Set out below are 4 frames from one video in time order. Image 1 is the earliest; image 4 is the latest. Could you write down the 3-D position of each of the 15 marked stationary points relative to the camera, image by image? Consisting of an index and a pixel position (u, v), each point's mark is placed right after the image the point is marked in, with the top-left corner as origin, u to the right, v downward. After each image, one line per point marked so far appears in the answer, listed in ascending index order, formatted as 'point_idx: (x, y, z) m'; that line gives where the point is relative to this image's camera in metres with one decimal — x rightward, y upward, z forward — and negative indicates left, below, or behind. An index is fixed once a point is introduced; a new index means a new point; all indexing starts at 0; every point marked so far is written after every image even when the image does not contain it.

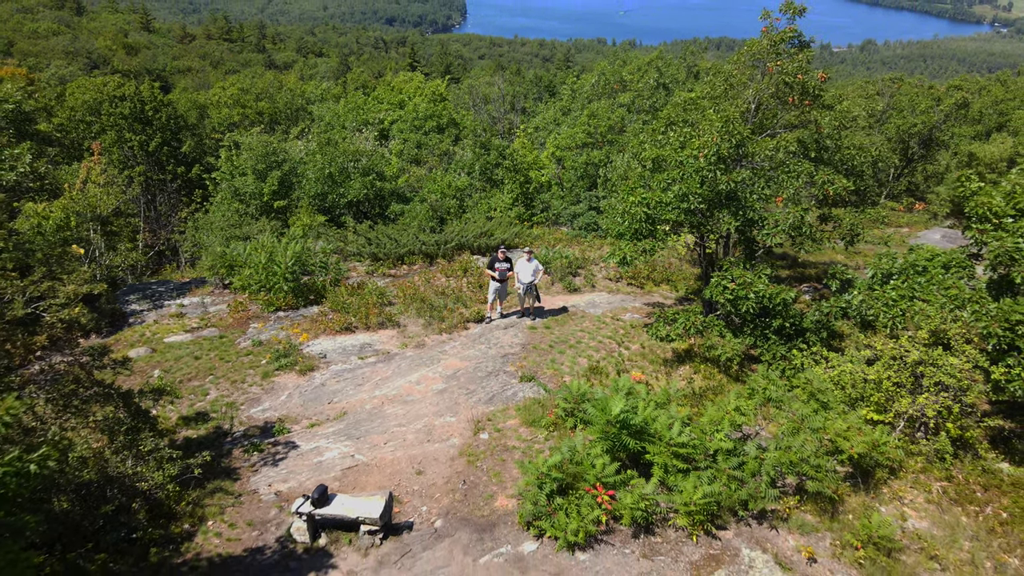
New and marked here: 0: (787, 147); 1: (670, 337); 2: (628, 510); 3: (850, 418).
0: (+5.8, +3.0, +9.8) m
1: (+2.8, -0.9, +8.1) m
2: (+1.3, -2.5, +5.3) m
3: (+4.4, -1.7, +6.1) m
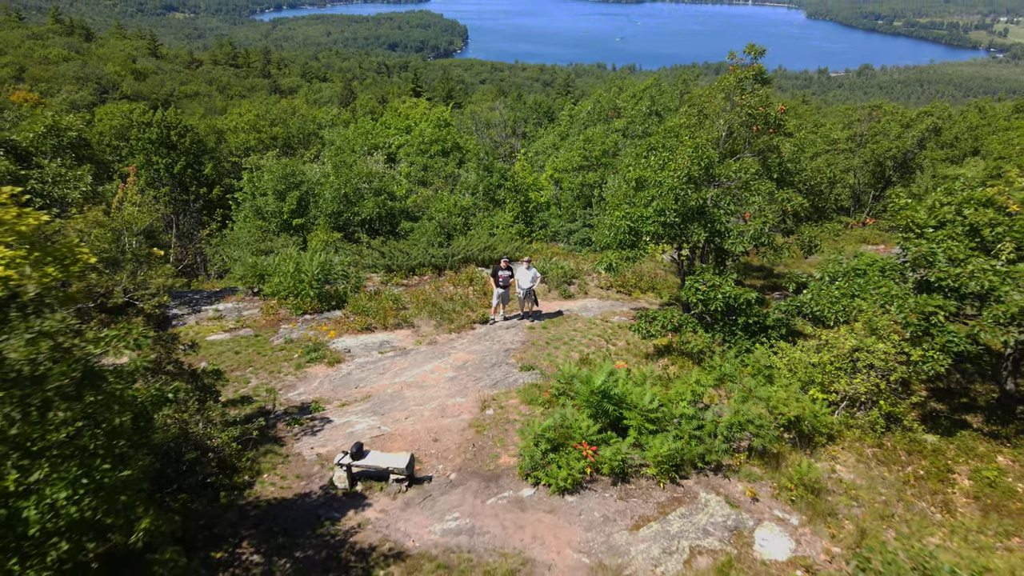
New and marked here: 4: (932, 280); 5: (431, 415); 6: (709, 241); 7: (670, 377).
0: (+5.8, +2.9, +11.2) m
1: (+2.8, -0.9, +9.3) m
2: (+1.3, -2.4, +6.5) m
3: (+4.5, -1.6, +7.3) m
4: (+7.1, +0.1, +7.8) m
5: (-1.4, -2.2, +8.0) m
6: (+4.2, +1.0, +10.0) m
7: (+2.8, -1.6, +8.2) m
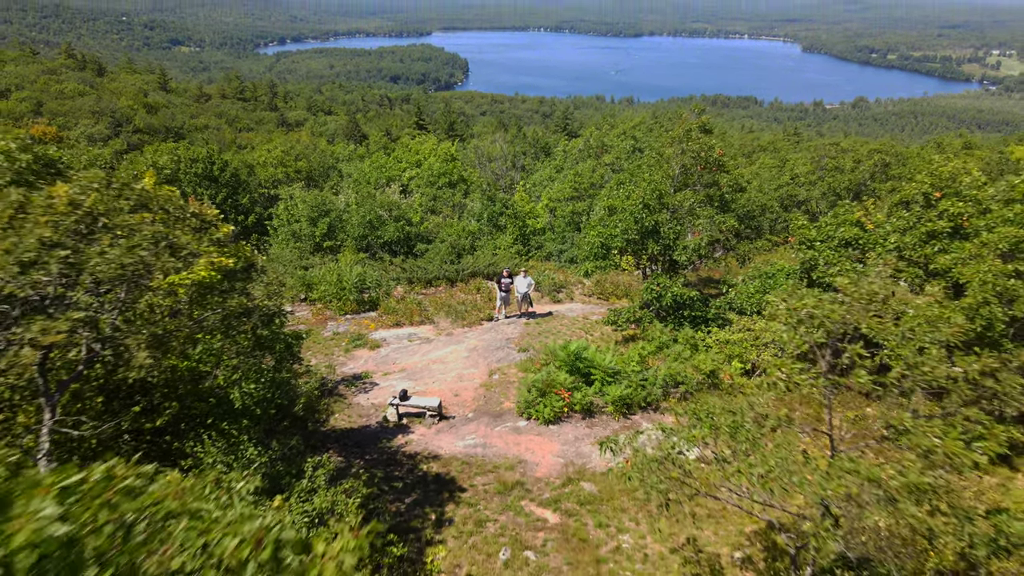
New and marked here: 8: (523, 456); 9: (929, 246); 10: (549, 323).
0: (+5.8, +2.7, +14.3) m
1: (+2.8, -0.9, +12.2) m
2: (+1.3, -2.3, +9.2) m
3: (+4.4, -1.5, +10.1) m
4: (+7.1, +0.2, +10.7) m
5: (-1.4, -2.1, +10.7) m
6: (+4.2, +1.0, +13.0) m
7: (+2.8, -1.5, +11.0) m
8: (+0.2, -3.1, +8.4) m
9: (+8.6, +0.9, +9.6) m
10: (+1.1, -1.0, +13.4) m
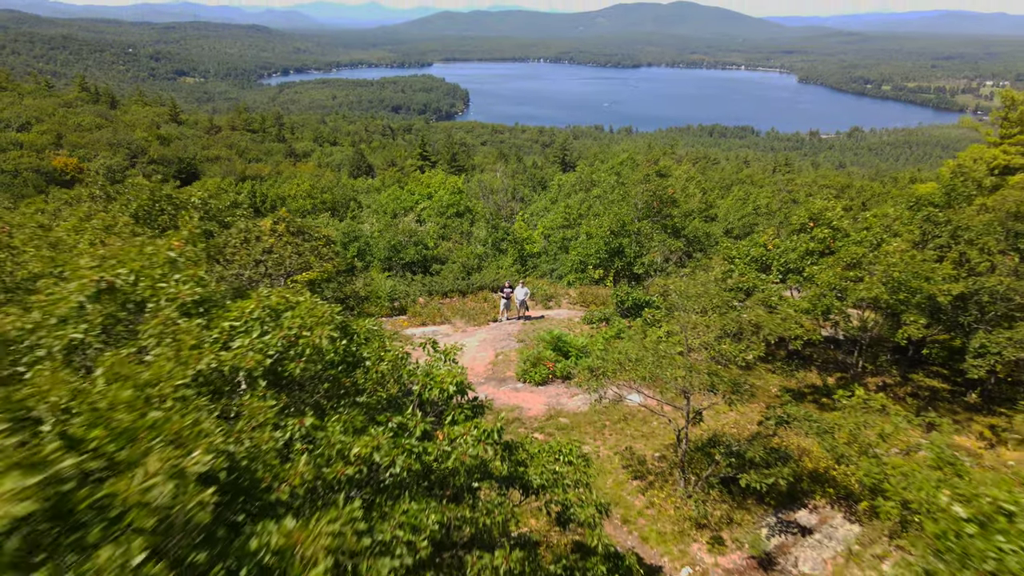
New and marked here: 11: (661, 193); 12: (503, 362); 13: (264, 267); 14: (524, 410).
0: (+5.8, +2.4, +18.4) m
1: (+2.8, -1.2, +16.0) m
2: (+1.3, -2.3, +13.0) m
3: (+4.5, -1.6, +13.9) m
4: (+7.1, +0.1, +14.6) m
5: (-1.4, -2.3, +14.5) m
6: (+4.3, +0.7, +16.9) m
7: (+2.8, -1.7, +14.8) m
8: (+0.2, -3.0, +12.2) m
9: (+8.6, +0.8, +13.5) m
10: (+1.1, -1.3, +17.2) m
11: (+6.3, +3.9, +19.2) m
12: (-0.3, -2.3, +14.1) m
13: (-4.7, +0.4, +8.7) m
14: (+0.3, -3.1, +11.9) m
